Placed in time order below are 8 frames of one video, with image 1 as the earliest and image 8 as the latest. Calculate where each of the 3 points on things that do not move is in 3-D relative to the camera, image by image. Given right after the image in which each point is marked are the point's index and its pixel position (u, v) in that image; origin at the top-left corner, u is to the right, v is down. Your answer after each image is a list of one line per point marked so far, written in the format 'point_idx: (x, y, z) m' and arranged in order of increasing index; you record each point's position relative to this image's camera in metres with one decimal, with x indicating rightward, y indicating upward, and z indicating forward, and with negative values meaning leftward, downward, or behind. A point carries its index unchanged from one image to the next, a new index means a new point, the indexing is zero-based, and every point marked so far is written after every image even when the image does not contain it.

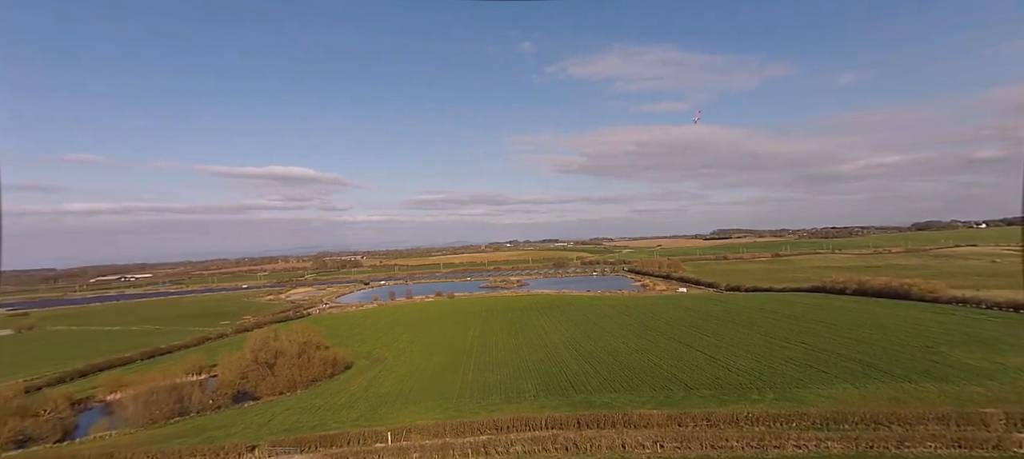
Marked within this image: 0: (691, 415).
0: (+6.0, -6.3, +15.7) m
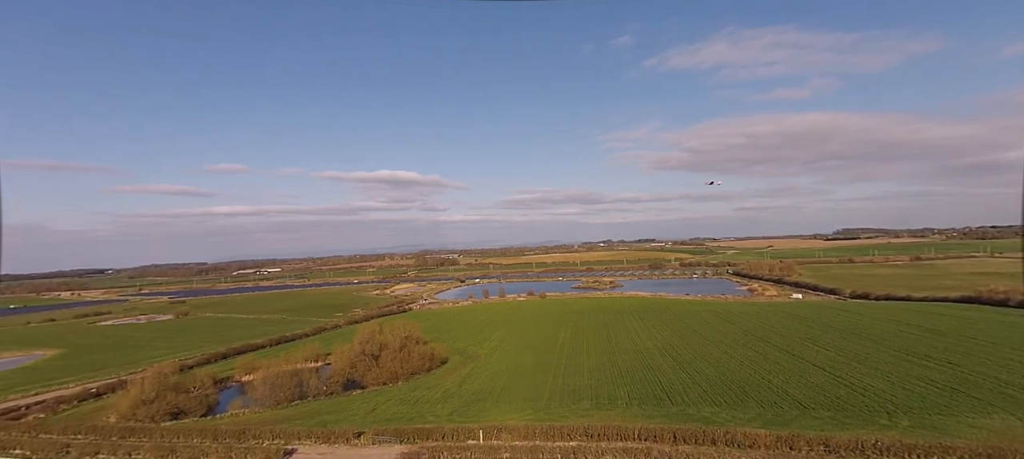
0: (+8.9, -6.3, +14.1) m
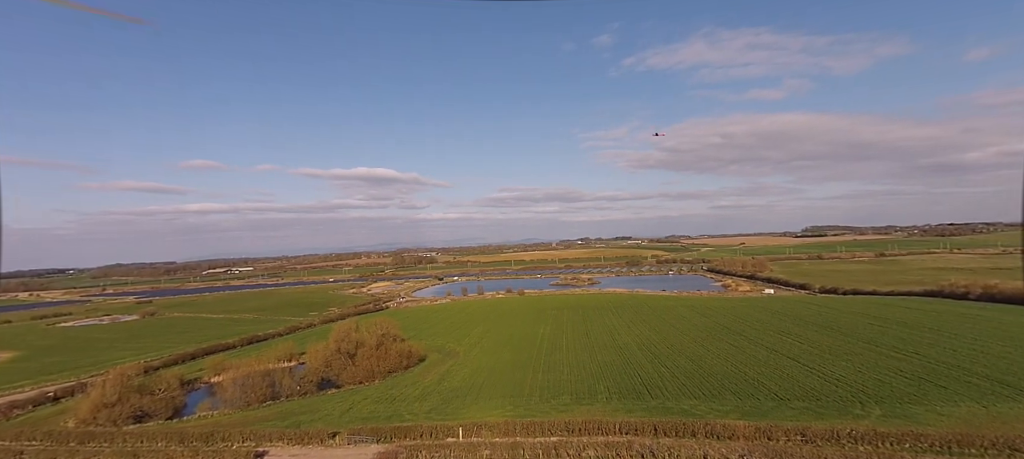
0: (+8.3, -6.1, +14.2) m
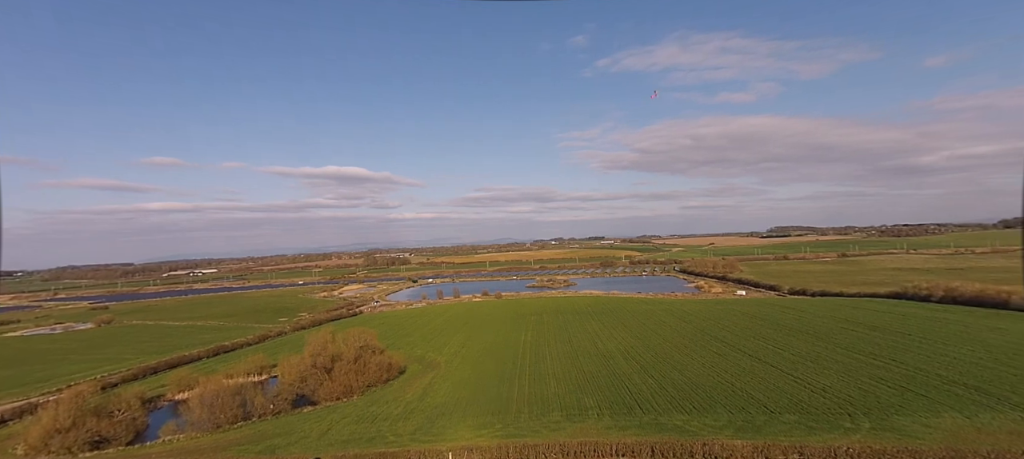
0: (+8.1, -6.6, +14.1) m
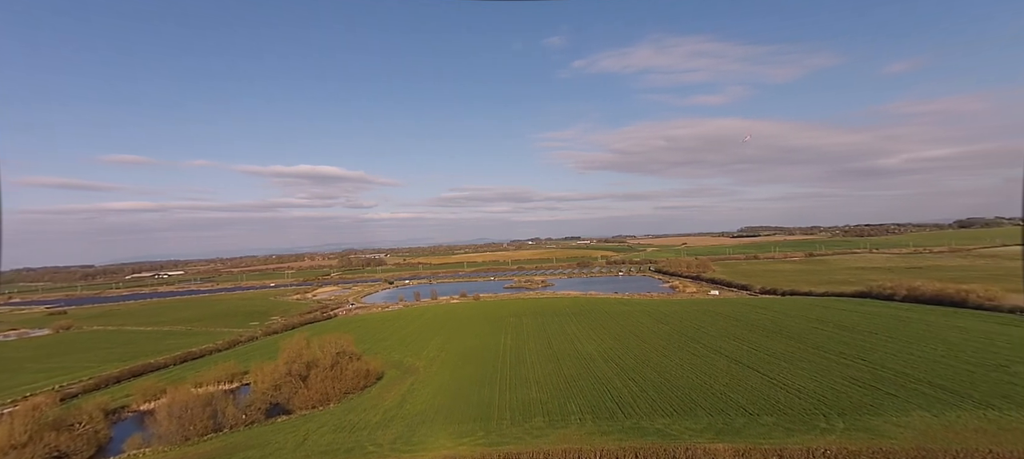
0: (+7.6, -6.8, +14.3) m
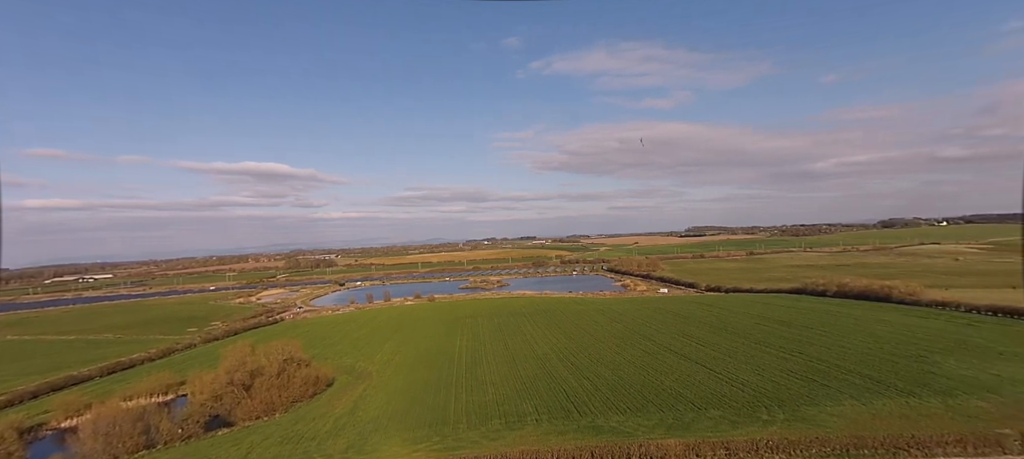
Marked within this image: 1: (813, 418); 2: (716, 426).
0: (+6.3, -6.8, +14.9) m
1: (+10.9, -6.8, +16.9) m
2: (+7.3, -7.0, +16.7) m
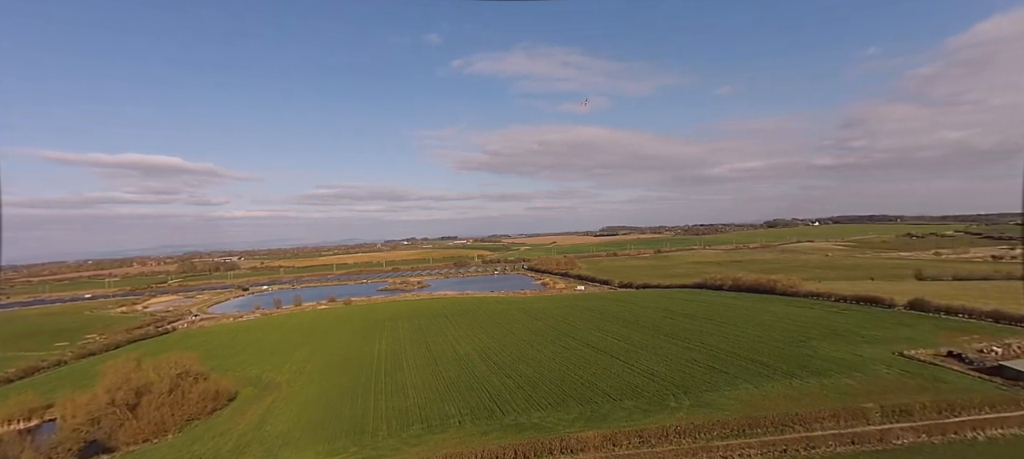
0: (+3.7, -6.8, +15.6) m
1: (+8.0, -6.8, +18.4) m
2: (+4.5, -7.0, +17.6) m
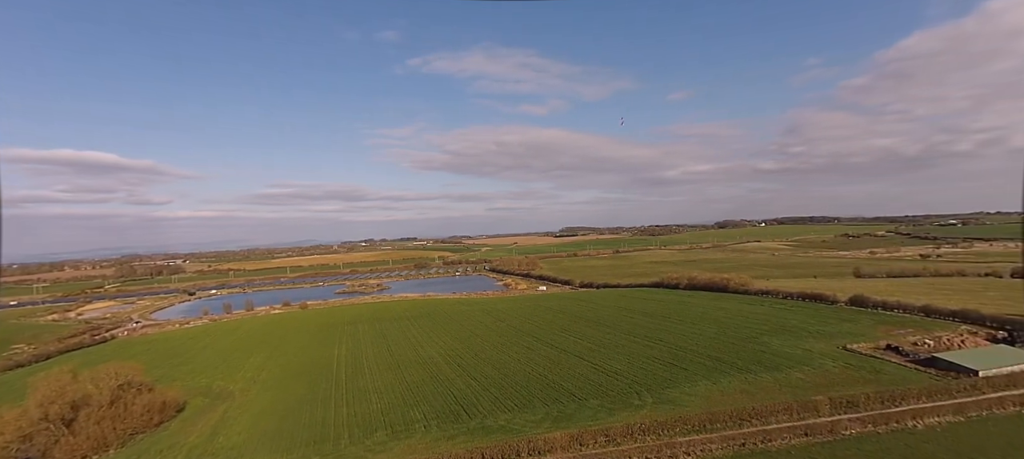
0: (+2.7, -6.9, +15.9) m
1: (+6.6, -6.9, +19.0) m
2: (+3.2, -7.1, +17.9) m
